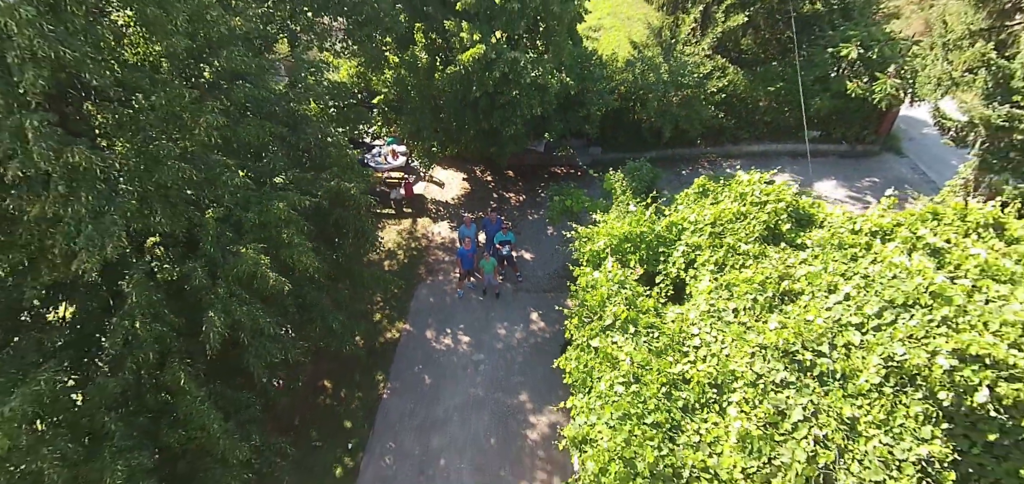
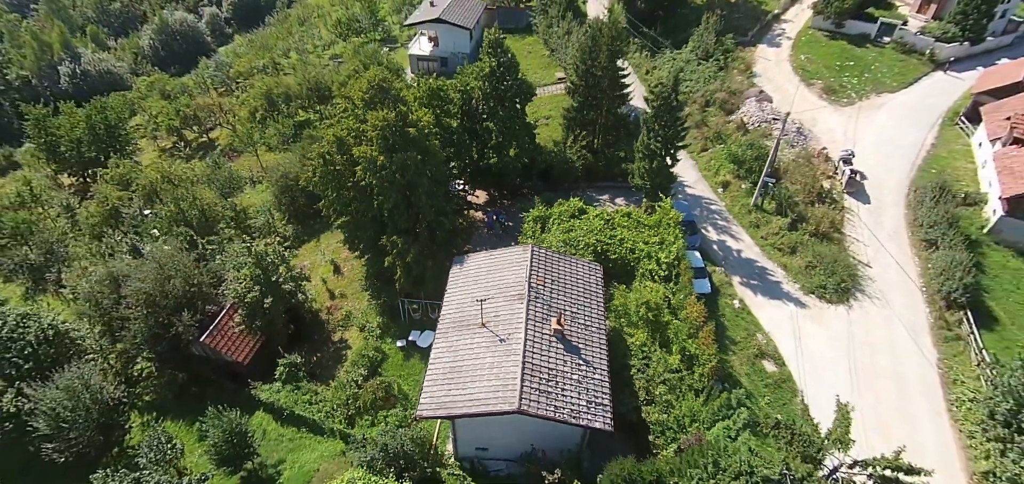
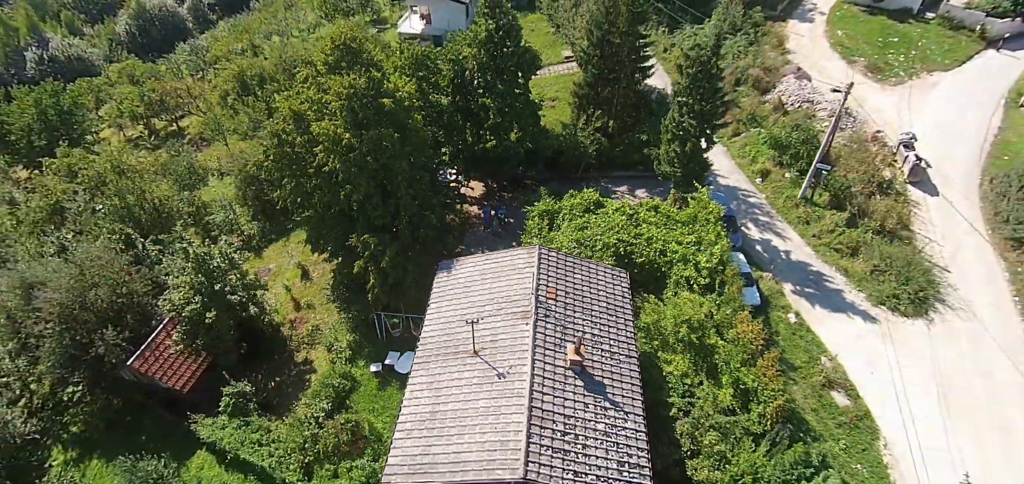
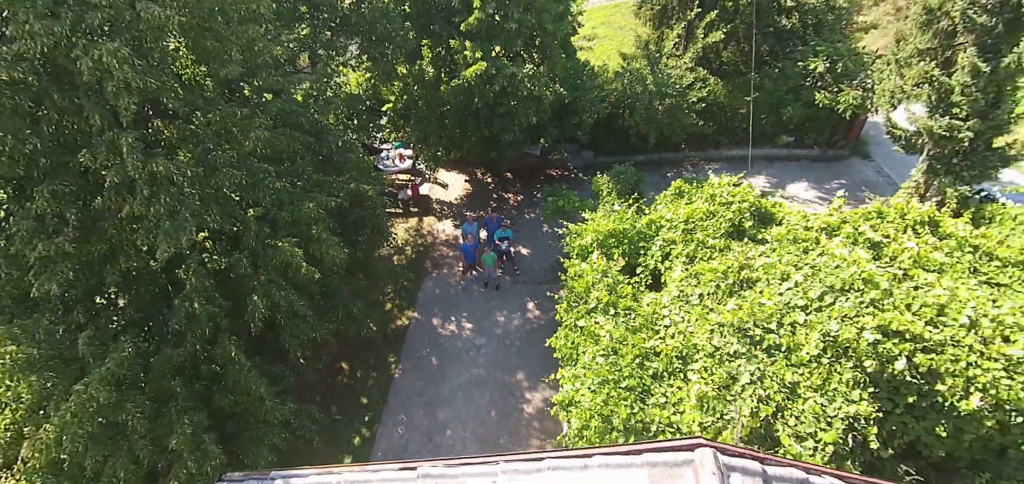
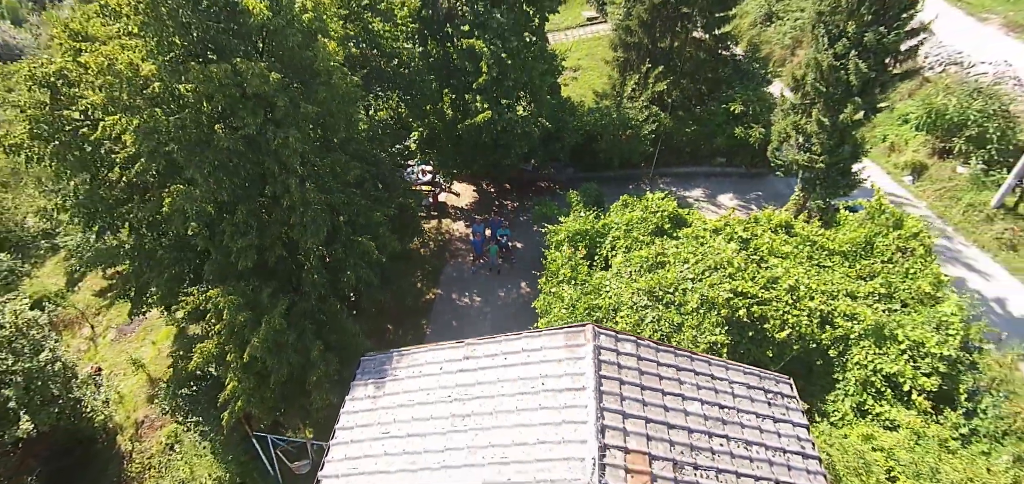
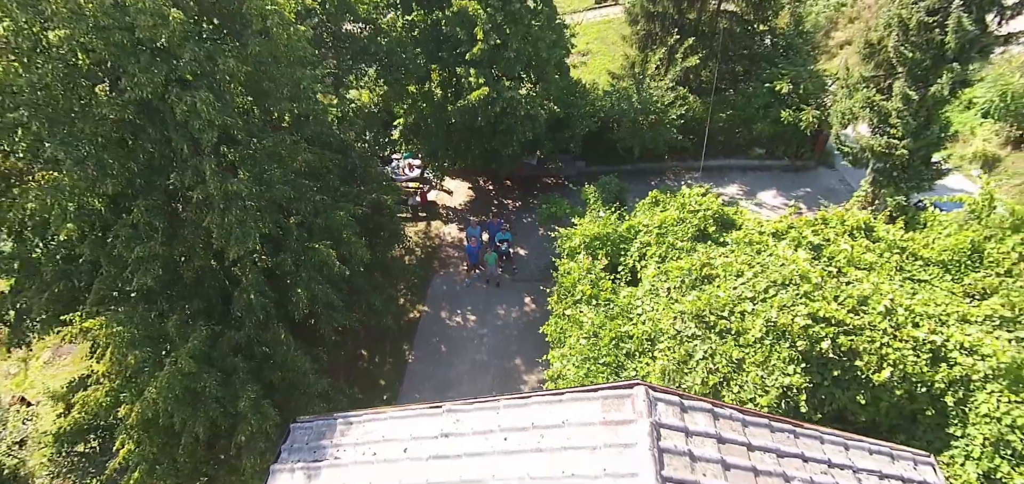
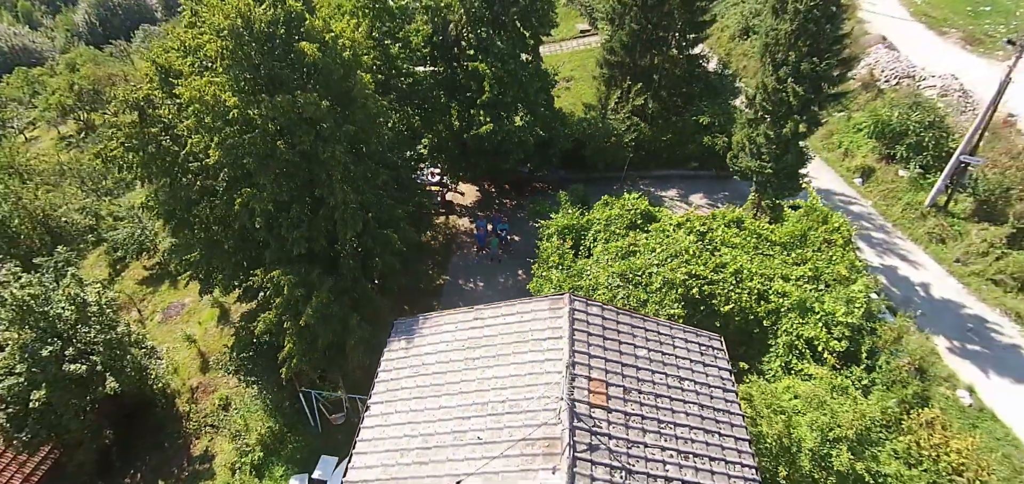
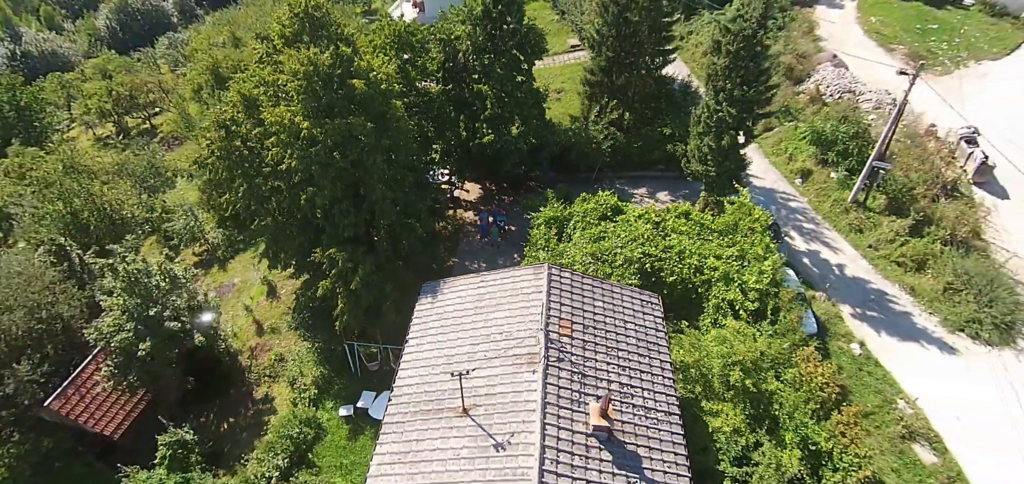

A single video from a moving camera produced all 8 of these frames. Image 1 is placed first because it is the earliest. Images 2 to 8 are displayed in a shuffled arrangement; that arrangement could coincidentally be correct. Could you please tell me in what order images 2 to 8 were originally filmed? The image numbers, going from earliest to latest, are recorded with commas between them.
4, 6, 5, 7, 8, 3, 2
